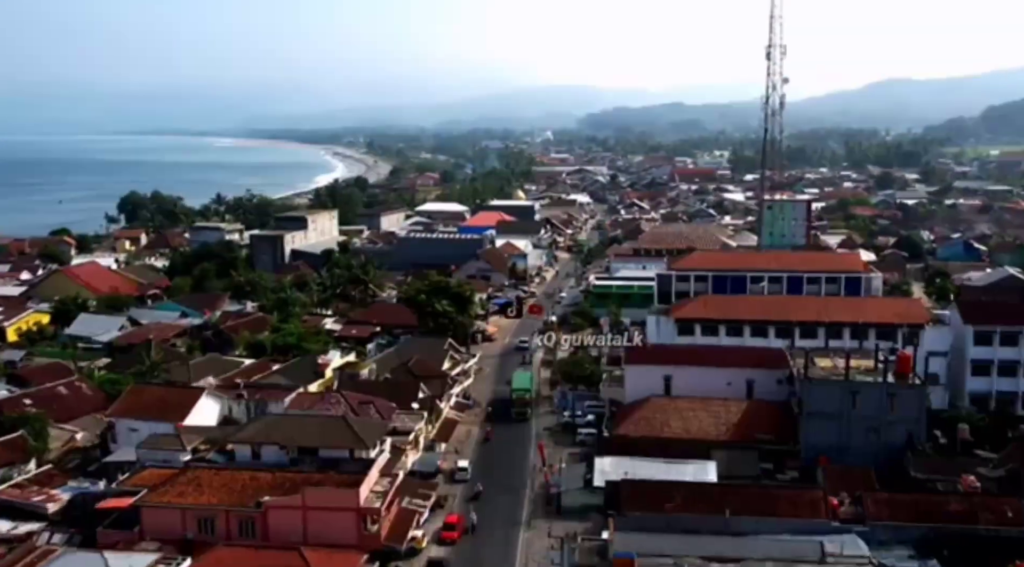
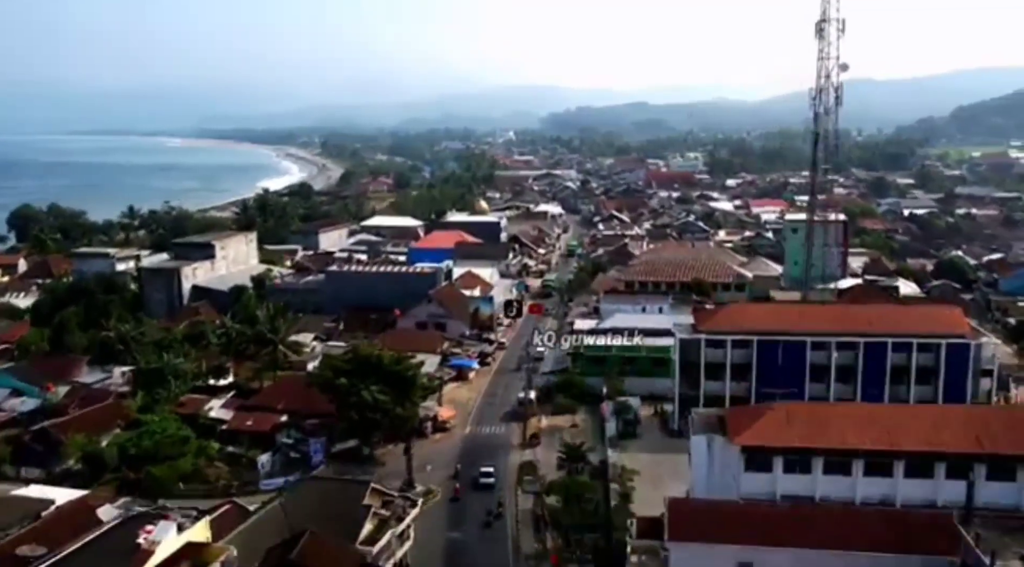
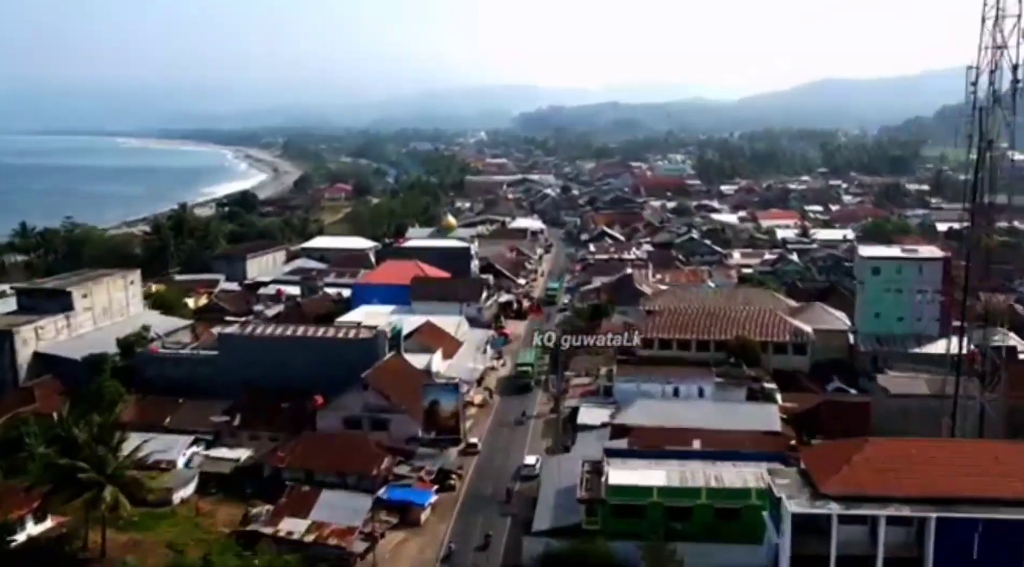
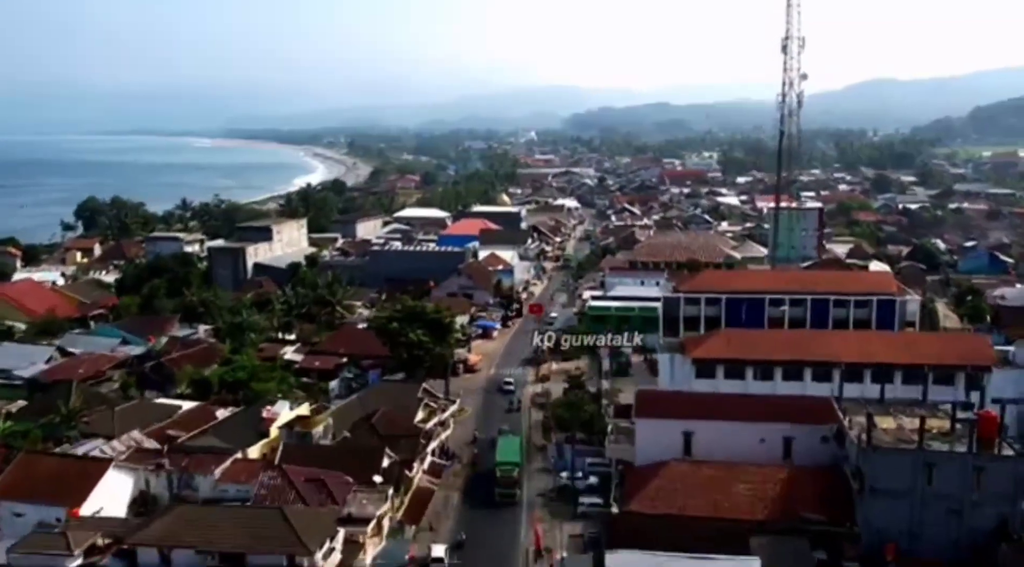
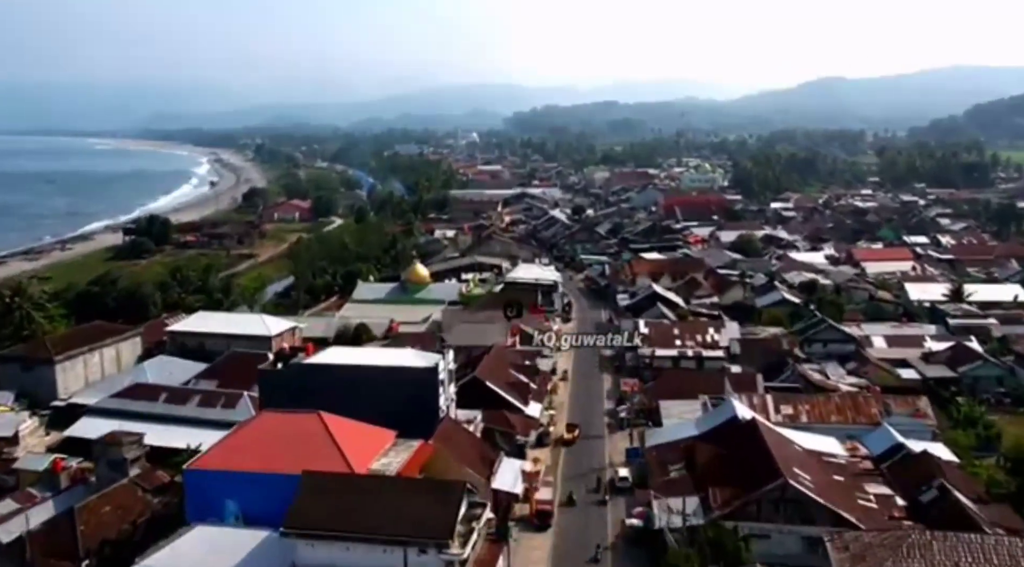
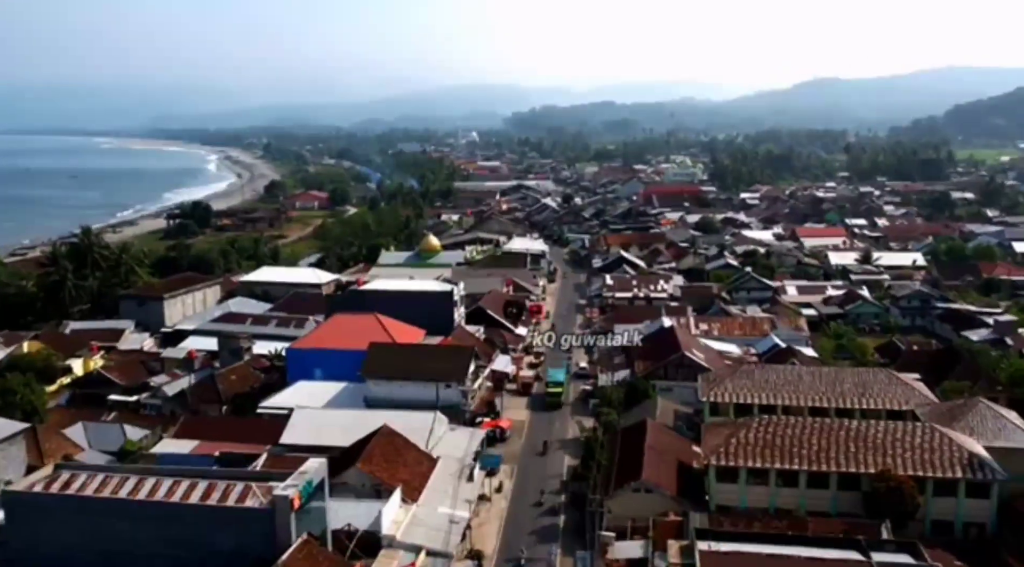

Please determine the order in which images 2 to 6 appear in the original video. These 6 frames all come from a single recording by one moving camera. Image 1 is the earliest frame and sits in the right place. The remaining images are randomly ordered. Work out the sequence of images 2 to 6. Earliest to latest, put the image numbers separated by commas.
4, 2, 3, 6, 5
